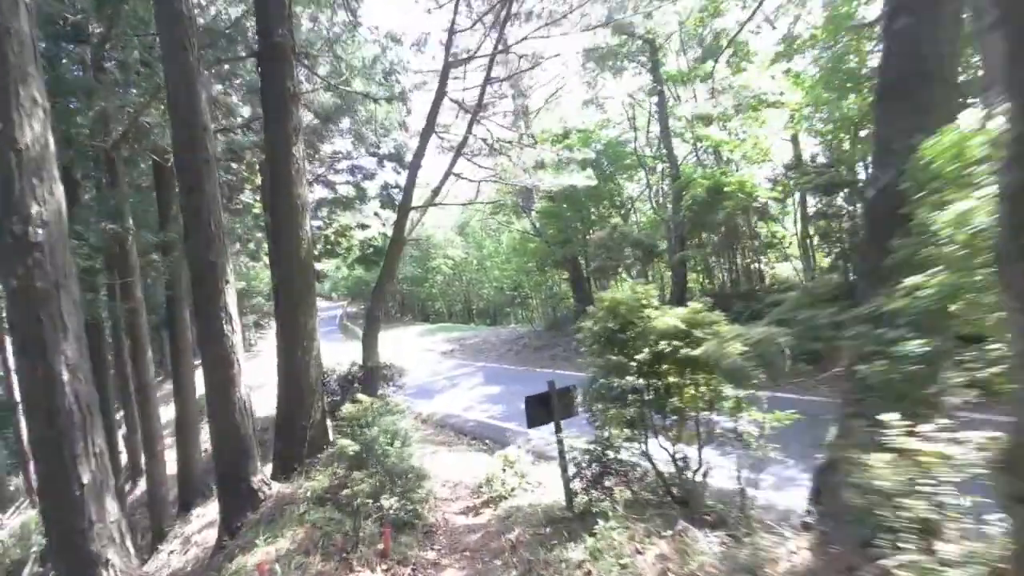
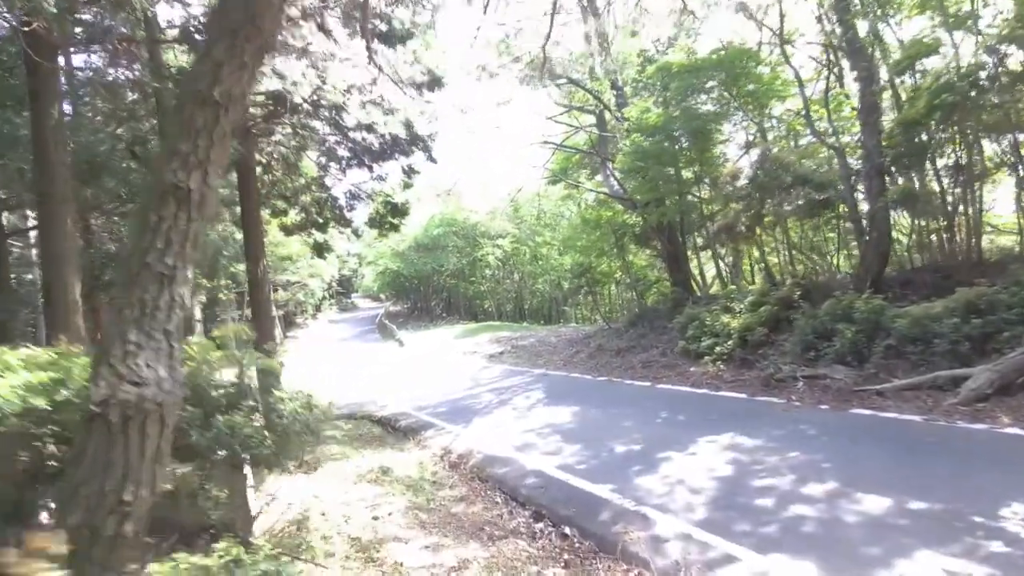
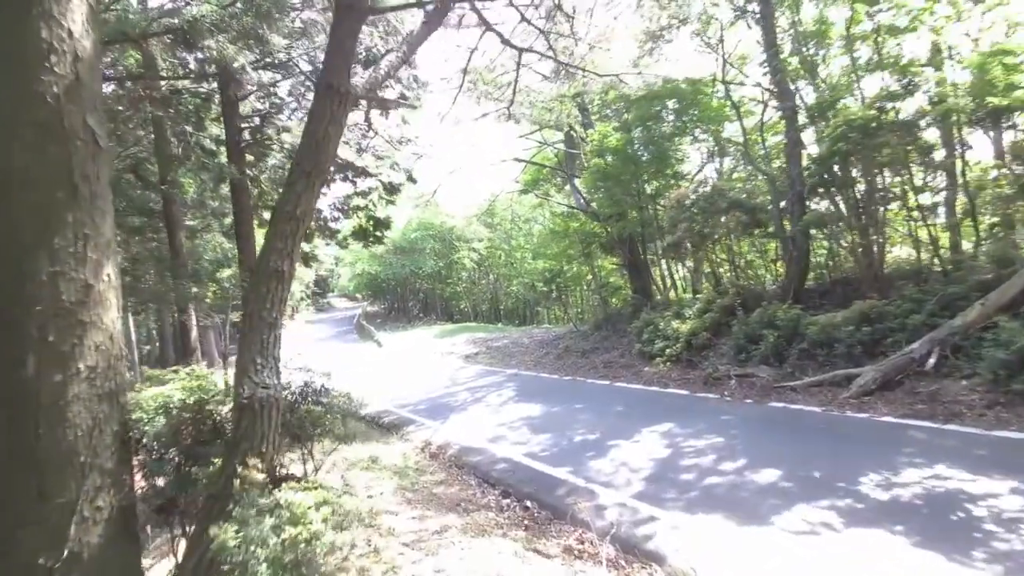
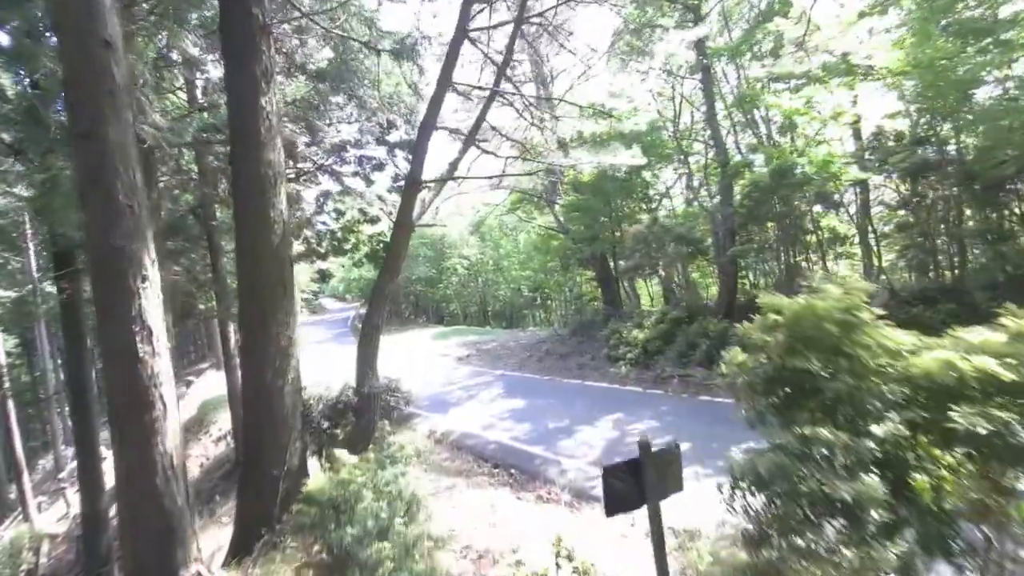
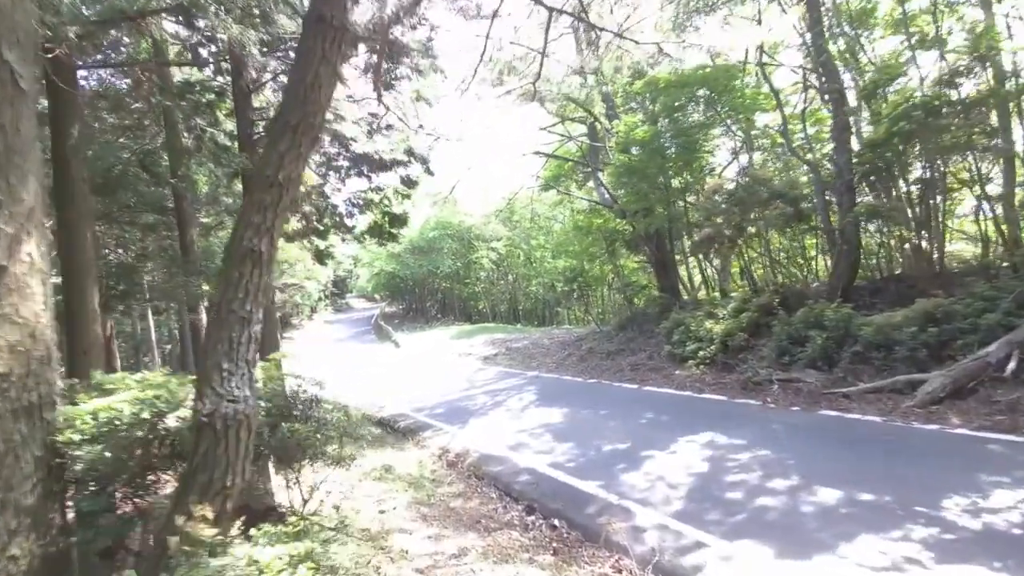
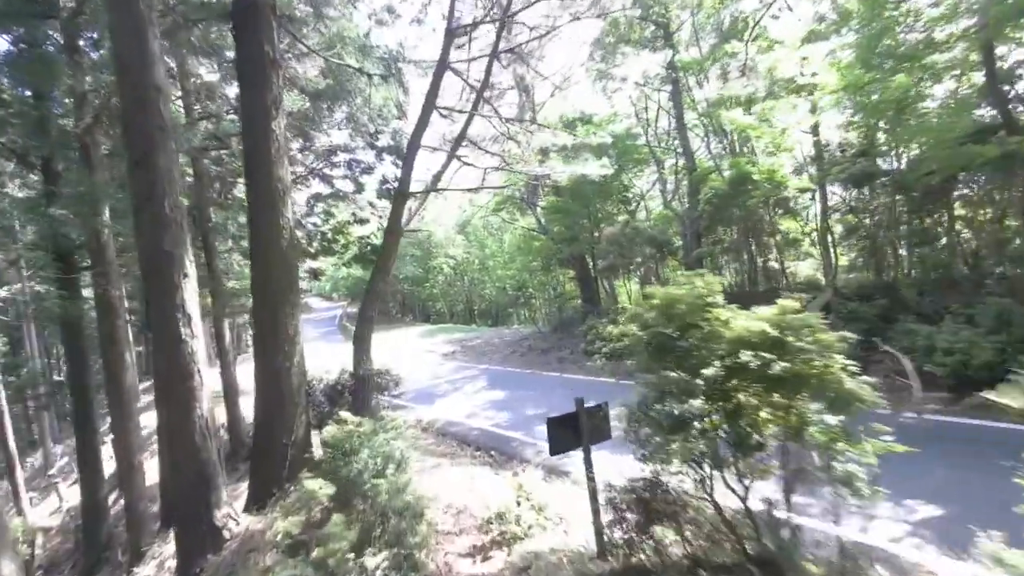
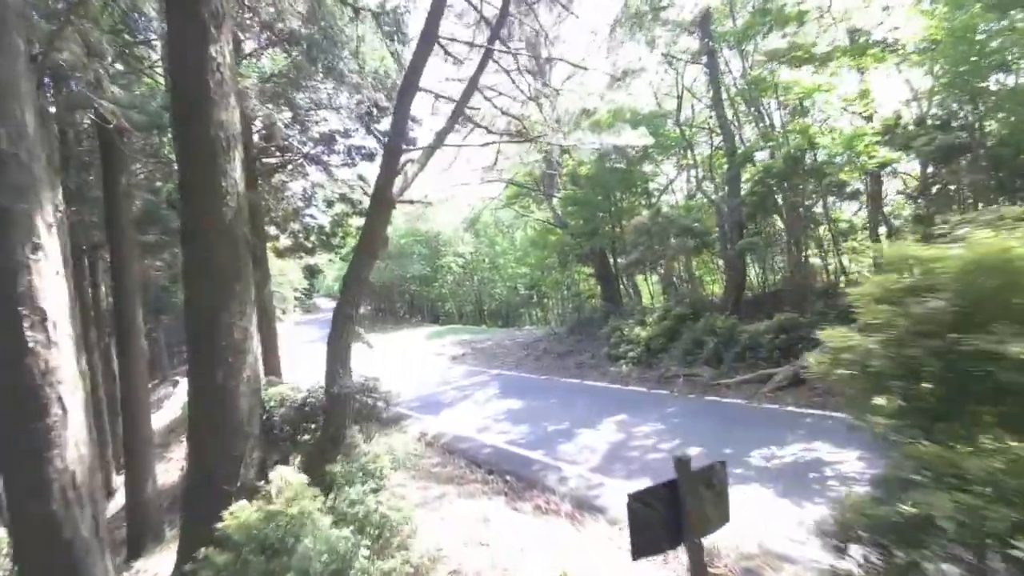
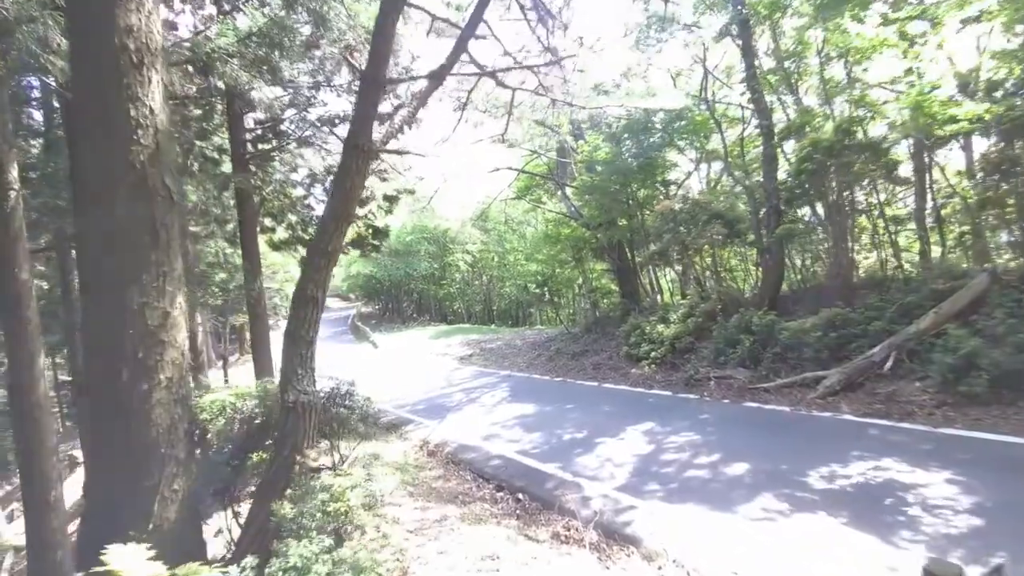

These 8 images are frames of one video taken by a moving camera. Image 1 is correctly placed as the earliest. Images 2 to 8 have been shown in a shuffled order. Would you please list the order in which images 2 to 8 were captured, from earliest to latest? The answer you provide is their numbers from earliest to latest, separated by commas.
6, 4, 7, 8, 3, 5, 2
